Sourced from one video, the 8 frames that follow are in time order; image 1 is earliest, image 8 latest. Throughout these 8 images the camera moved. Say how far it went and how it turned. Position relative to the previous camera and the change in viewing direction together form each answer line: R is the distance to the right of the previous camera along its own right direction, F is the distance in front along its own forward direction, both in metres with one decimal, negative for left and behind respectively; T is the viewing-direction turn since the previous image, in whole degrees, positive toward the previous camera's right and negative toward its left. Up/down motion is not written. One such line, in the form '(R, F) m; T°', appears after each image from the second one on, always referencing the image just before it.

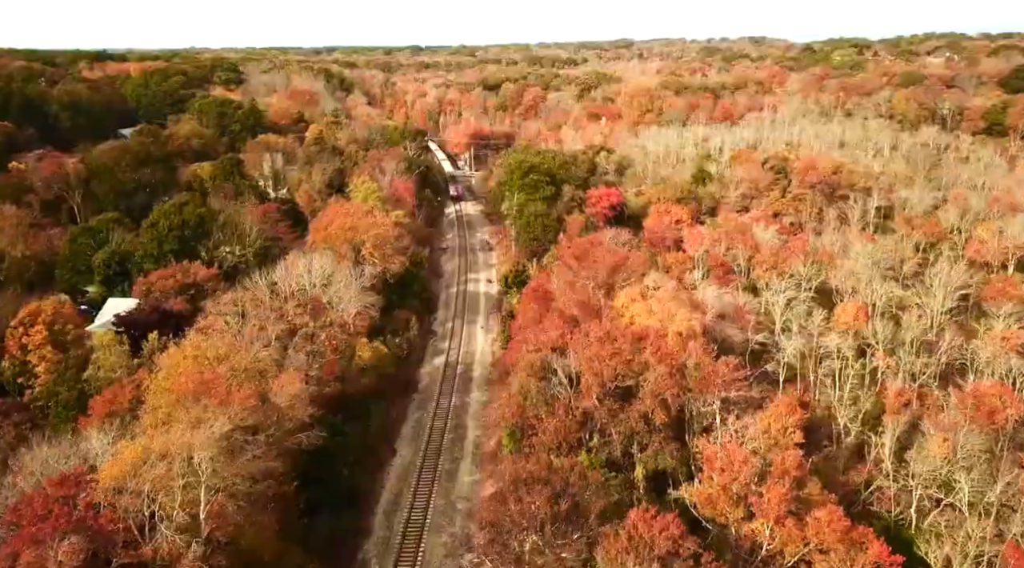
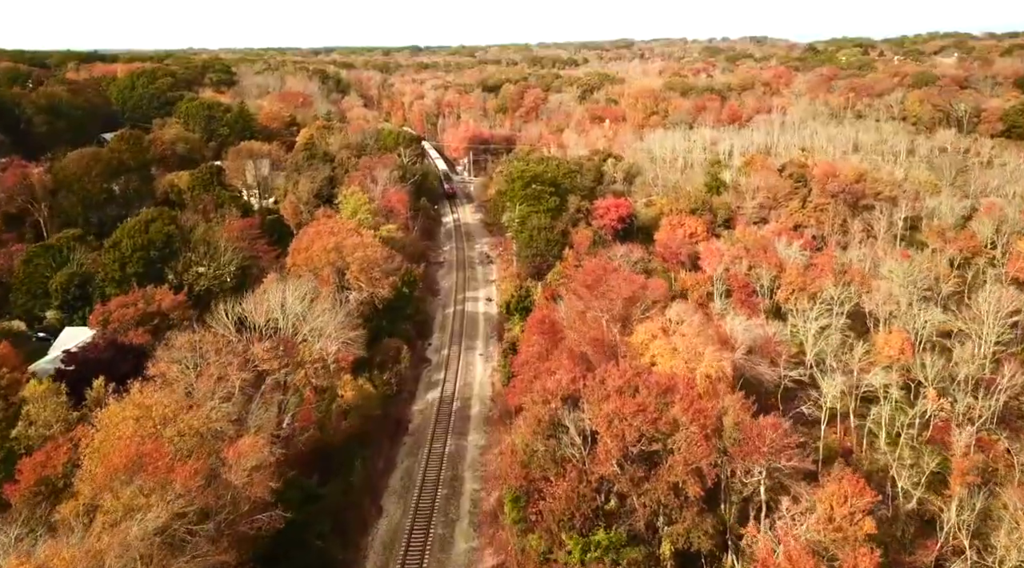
(-0.1, +4.5) m; 0°
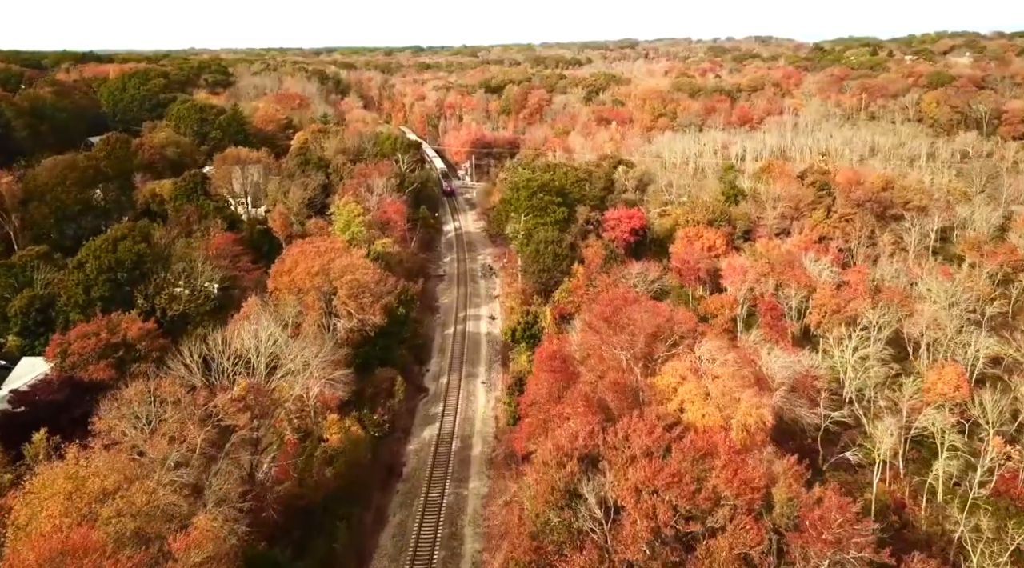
(-0.1, +3.9) m; 0°
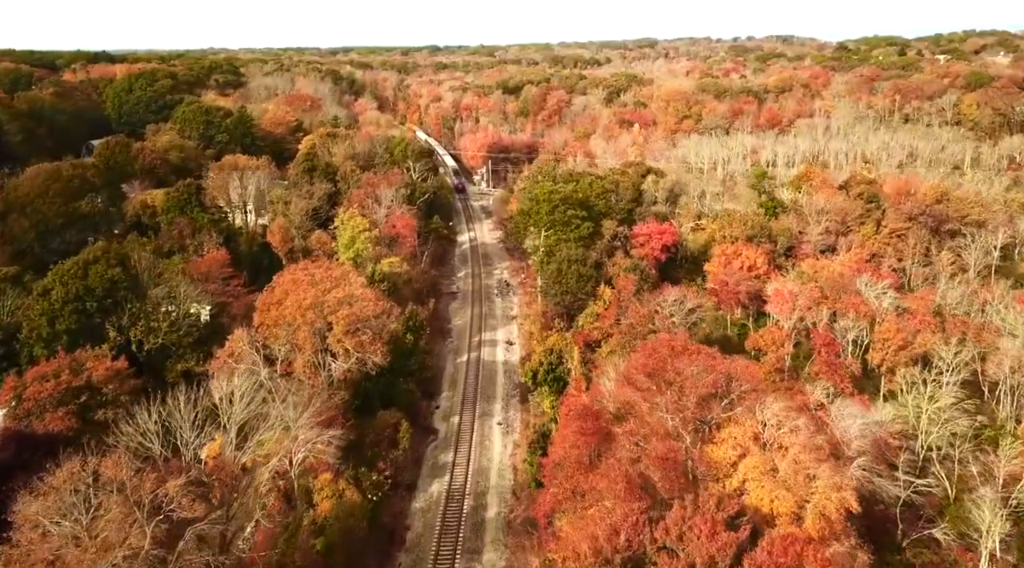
(-0.2, +4.7) m; -1°
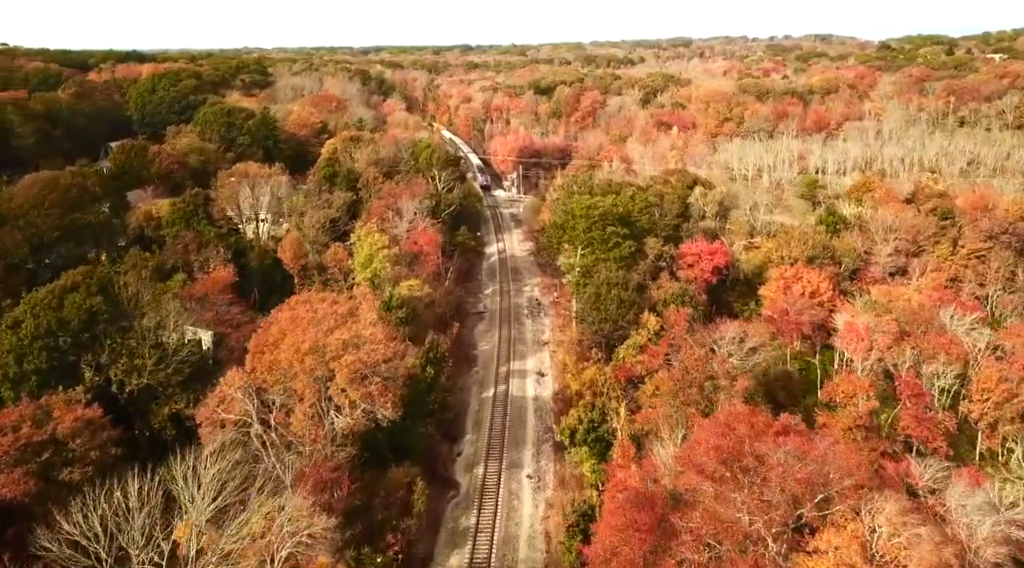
(-0.2, +4.7) m; -2°
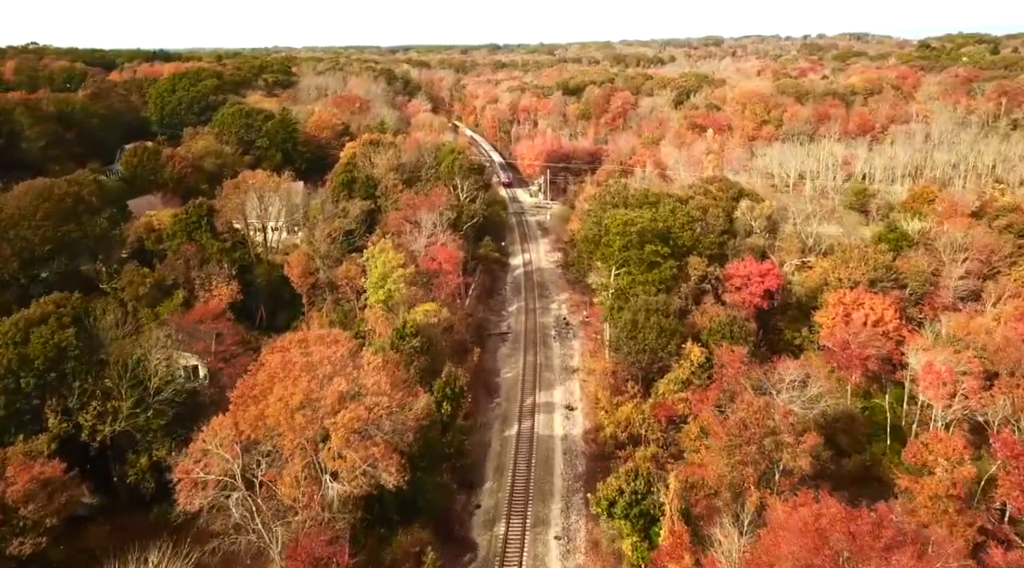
(-0.1, +4.1) m; -2°
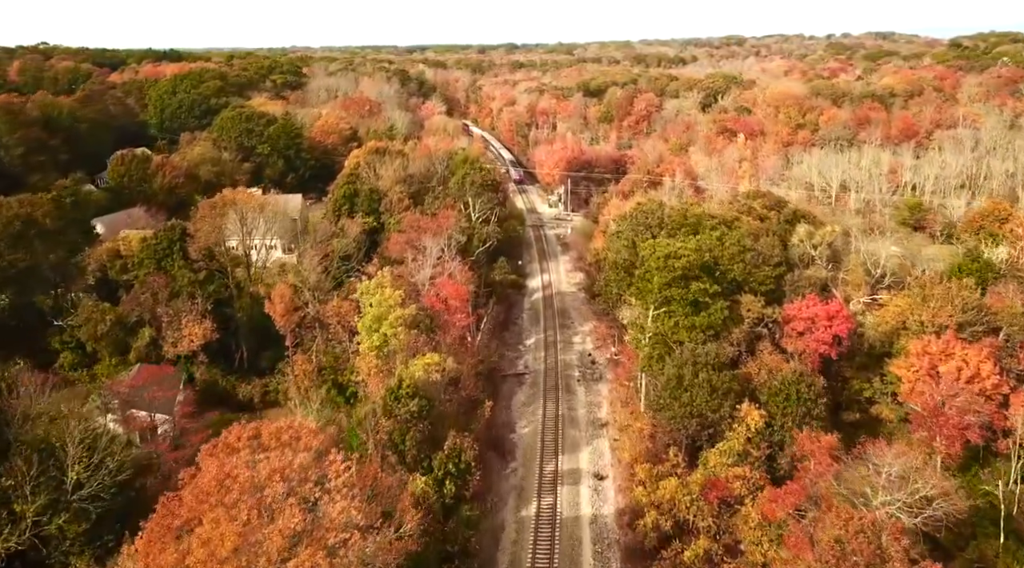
(-0.1, +6.3) m; -1°
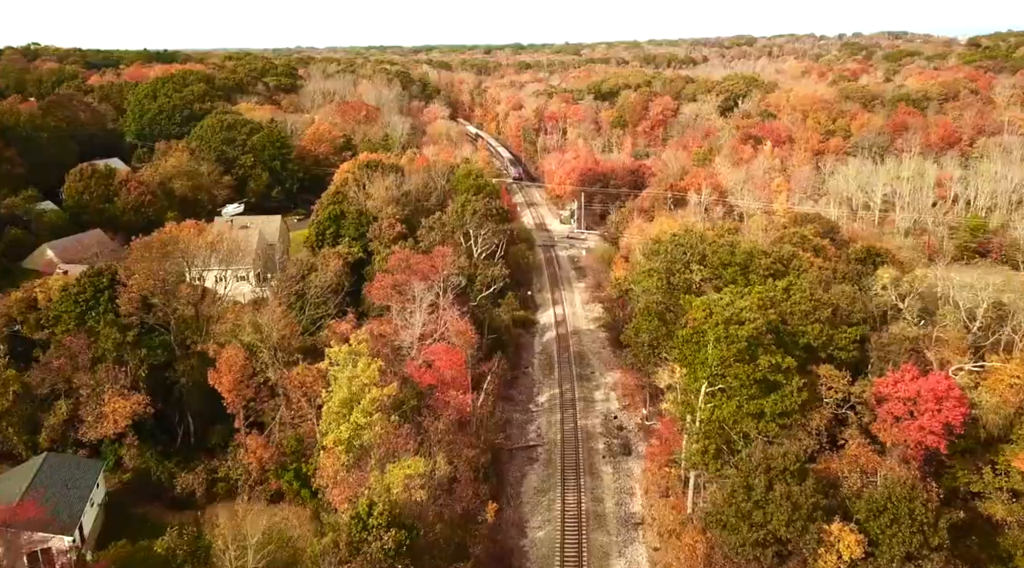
(-0.2, +7.8) m; 0°
